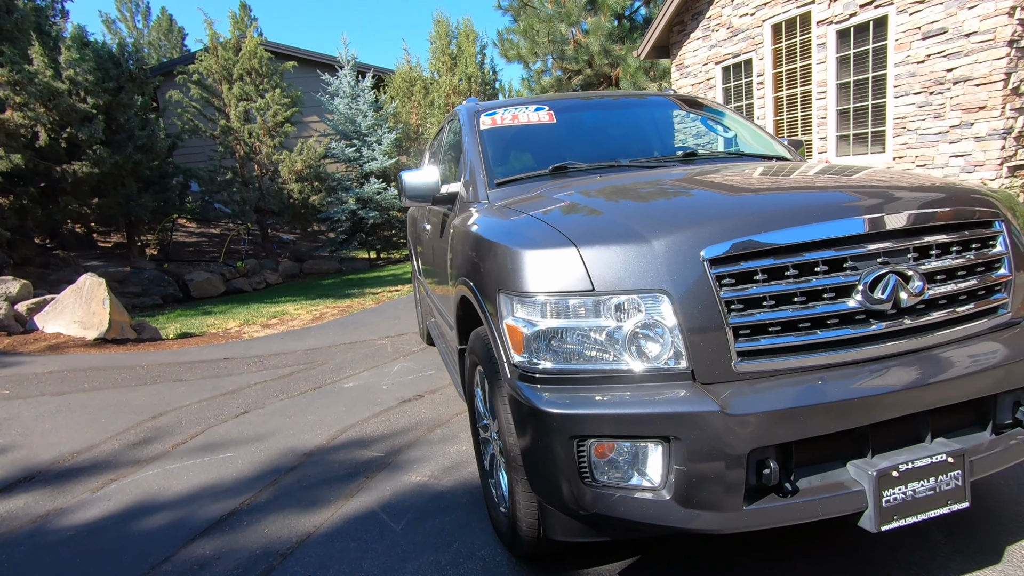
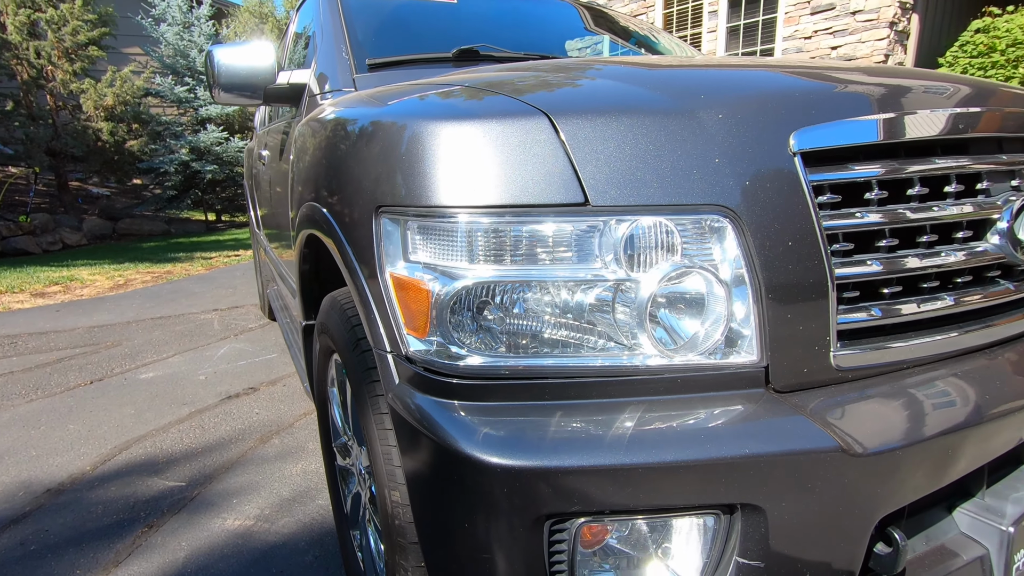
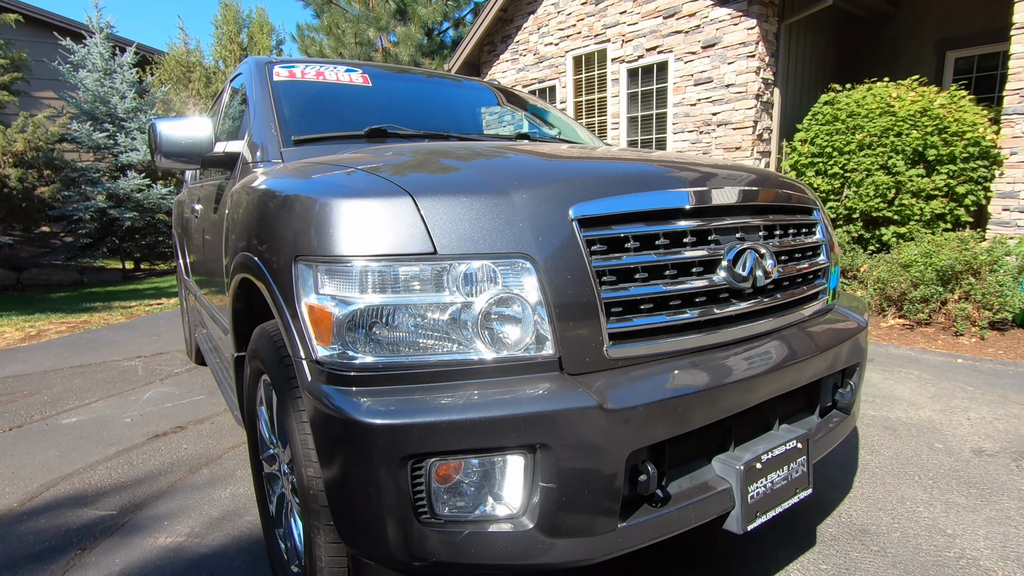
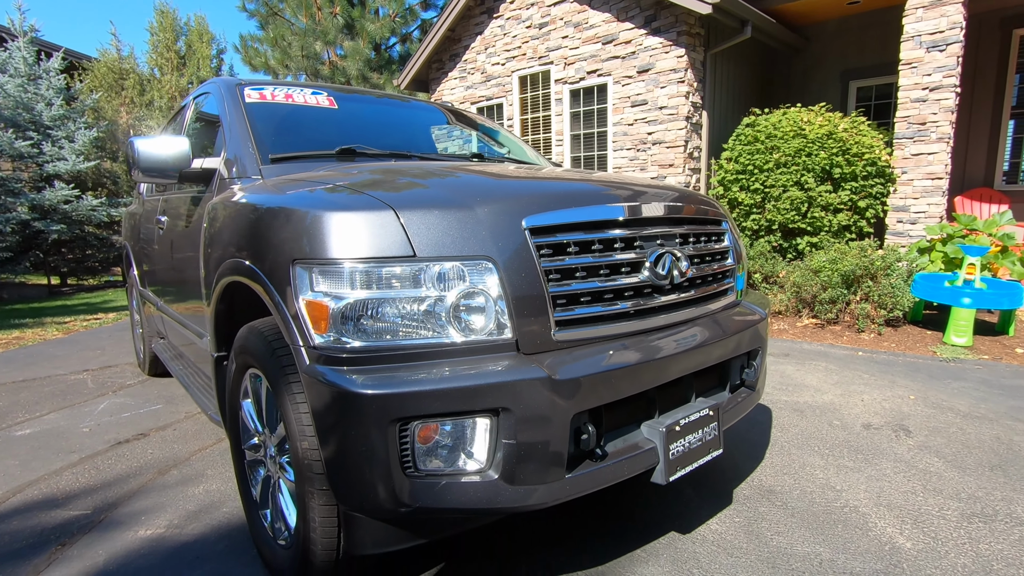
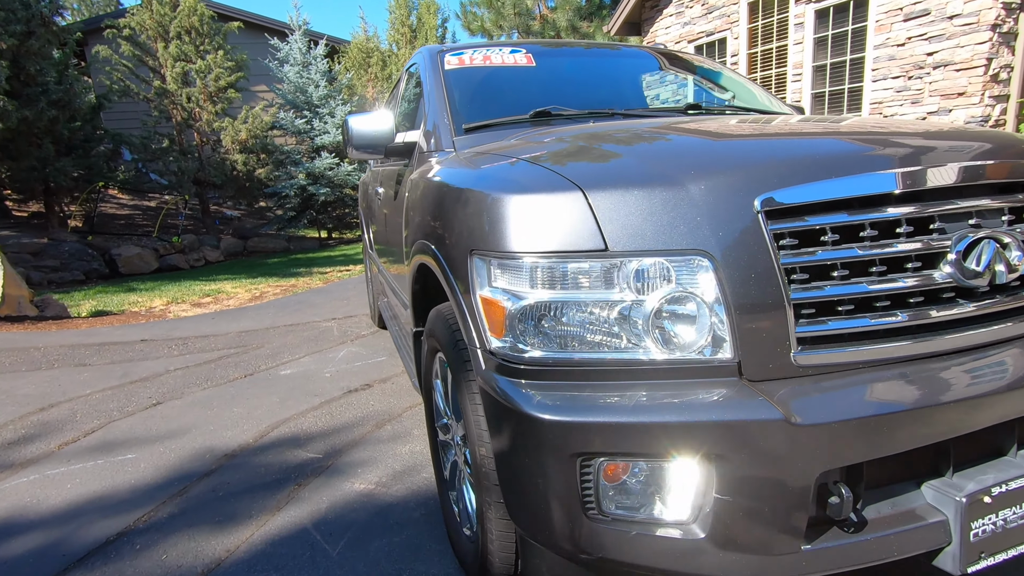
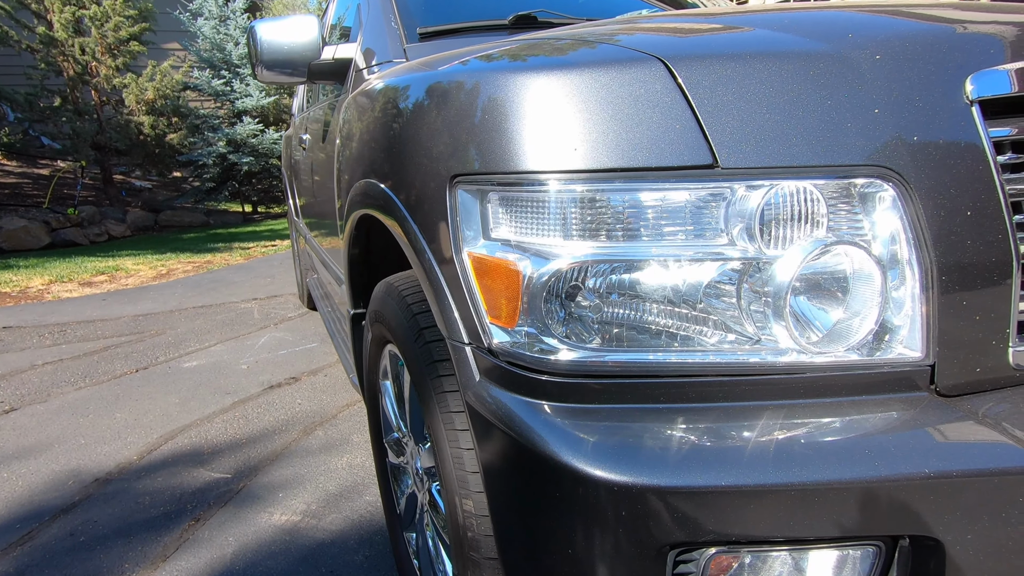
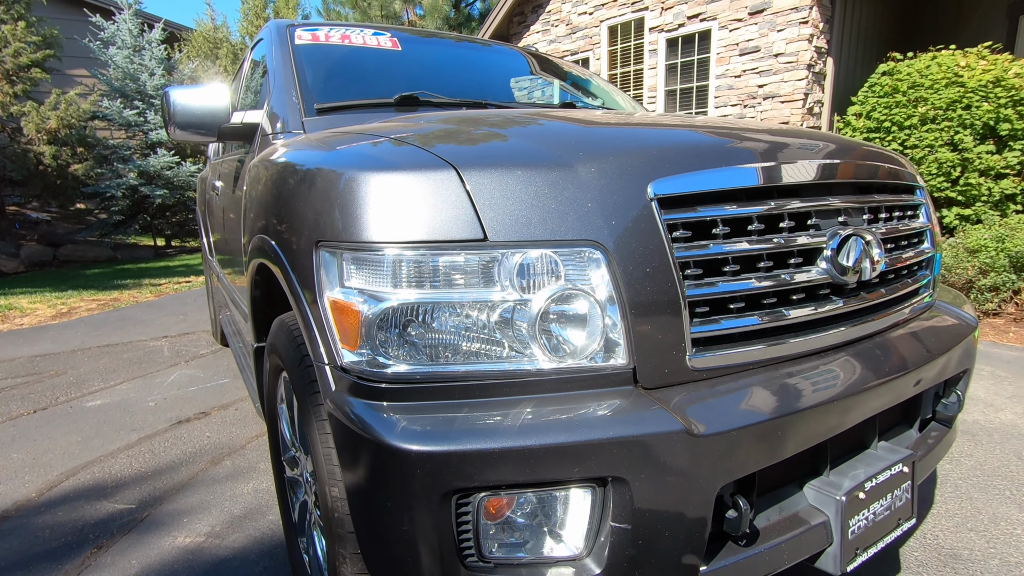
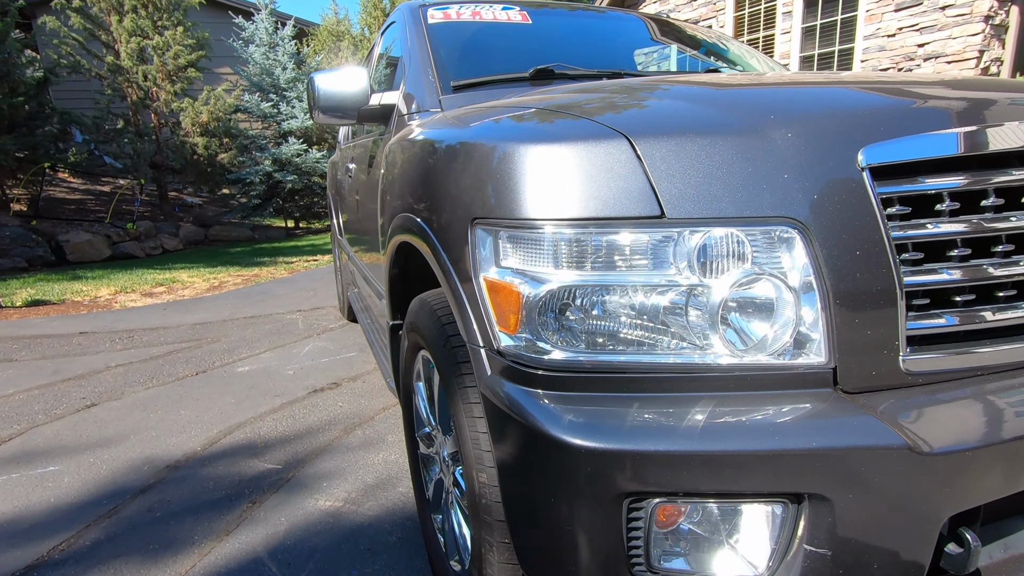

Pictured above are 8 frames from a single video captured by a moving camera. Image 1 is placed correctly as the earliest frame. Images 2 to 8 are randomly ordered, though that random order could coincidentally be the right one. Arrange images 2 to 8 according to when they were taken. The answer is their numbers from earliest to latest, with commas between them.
5, 8, 6, 2, 7, 3, 4
